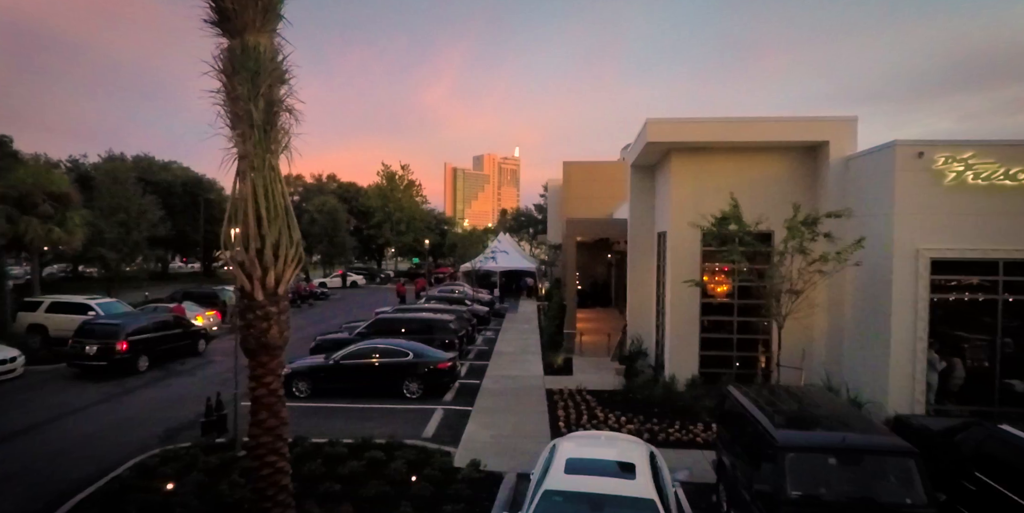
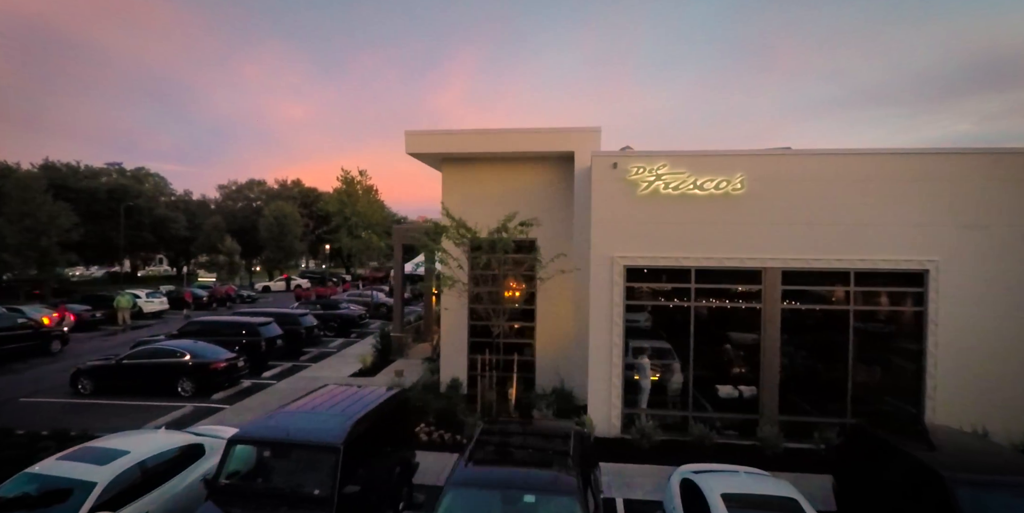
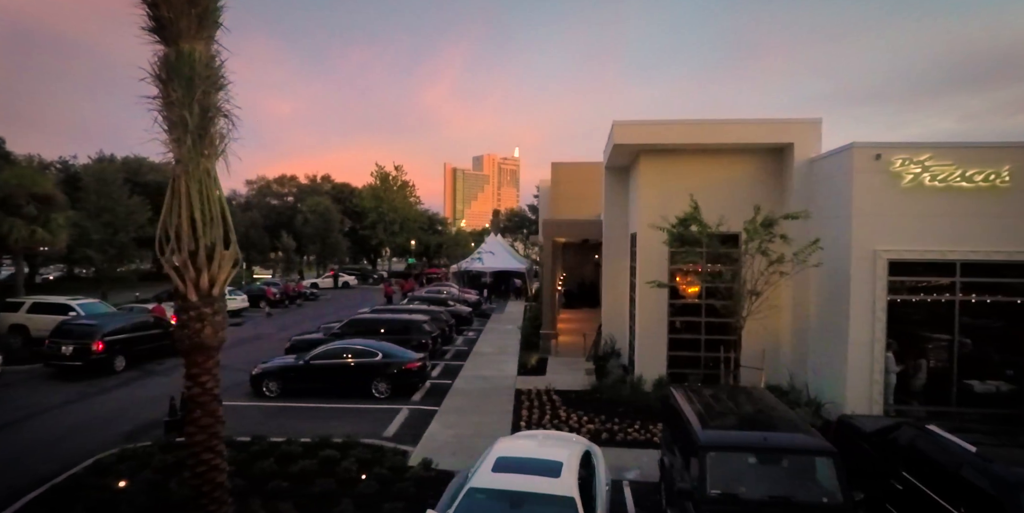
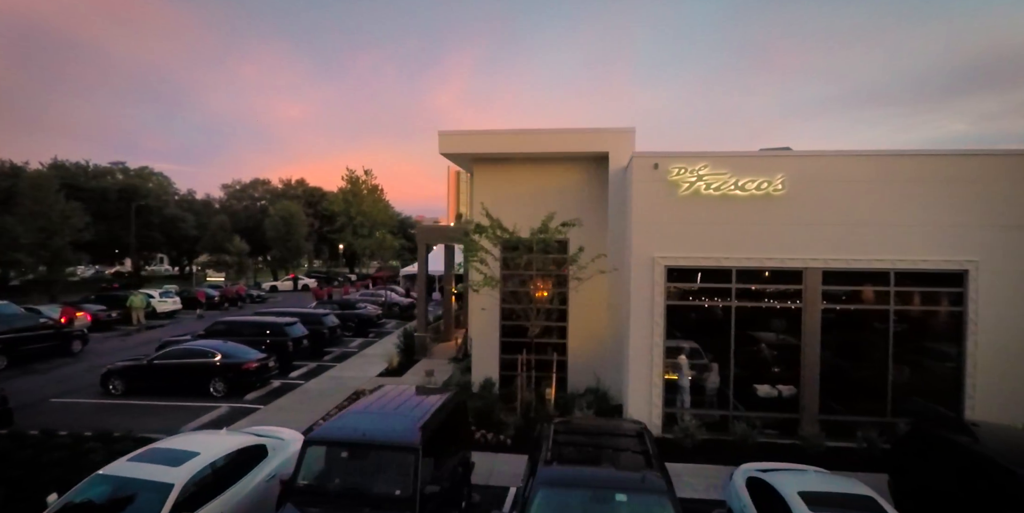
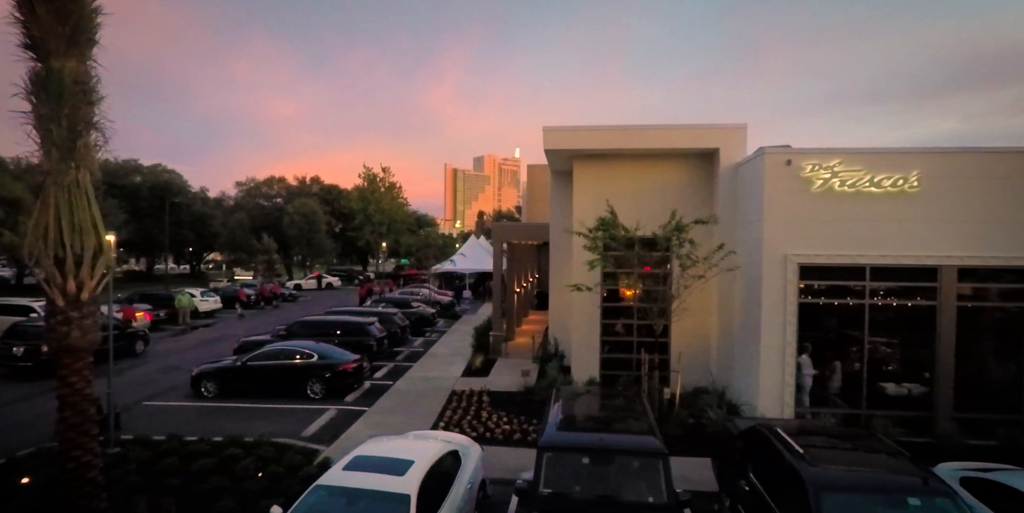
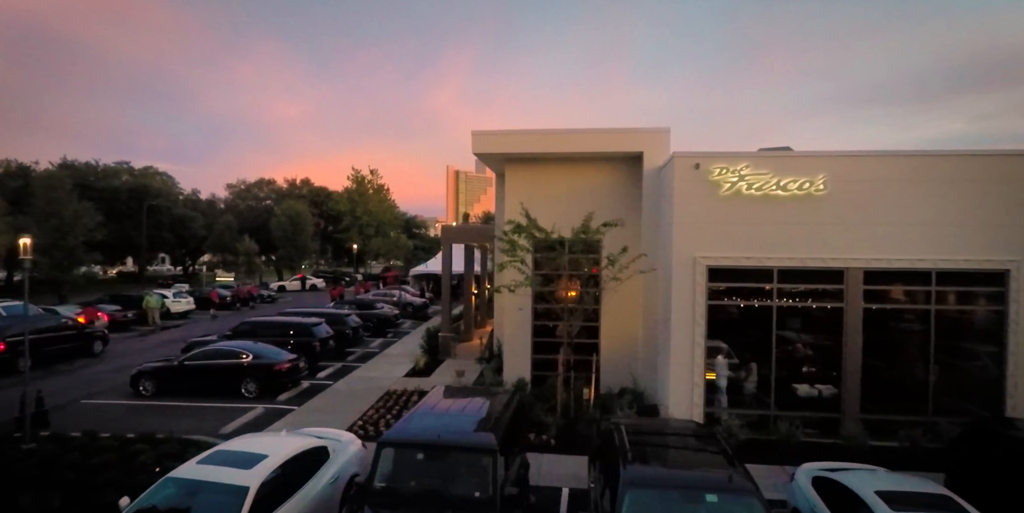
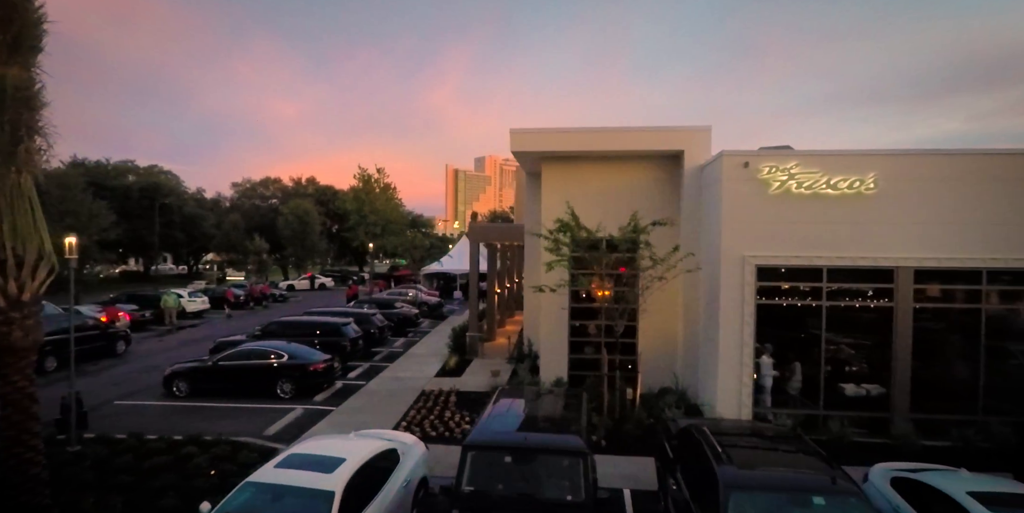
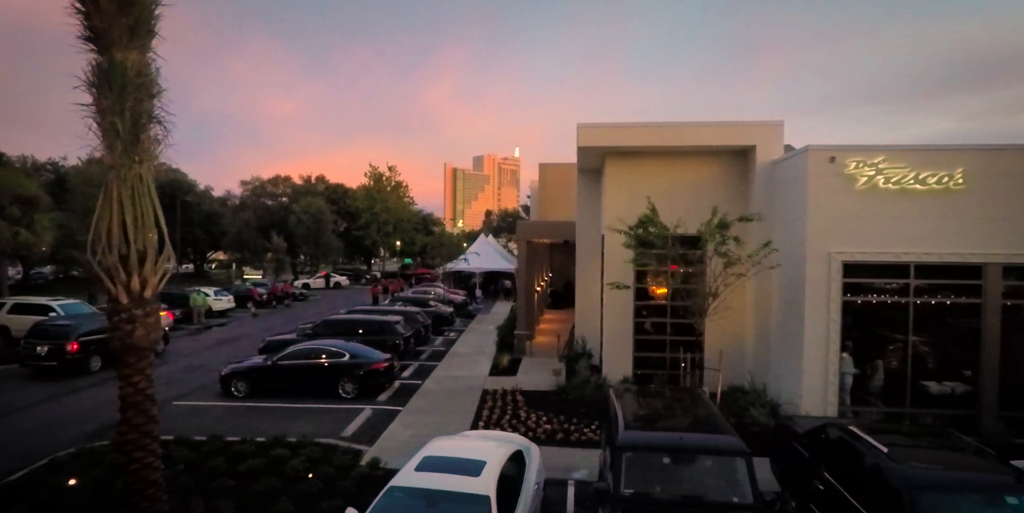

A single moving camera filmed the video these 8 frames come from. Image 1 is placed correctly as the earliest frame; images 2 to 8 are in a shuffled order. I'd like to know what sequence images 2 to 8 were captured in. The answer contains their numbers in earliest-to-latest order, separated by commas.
3, 8, 5, 7, 6, 4, 2
